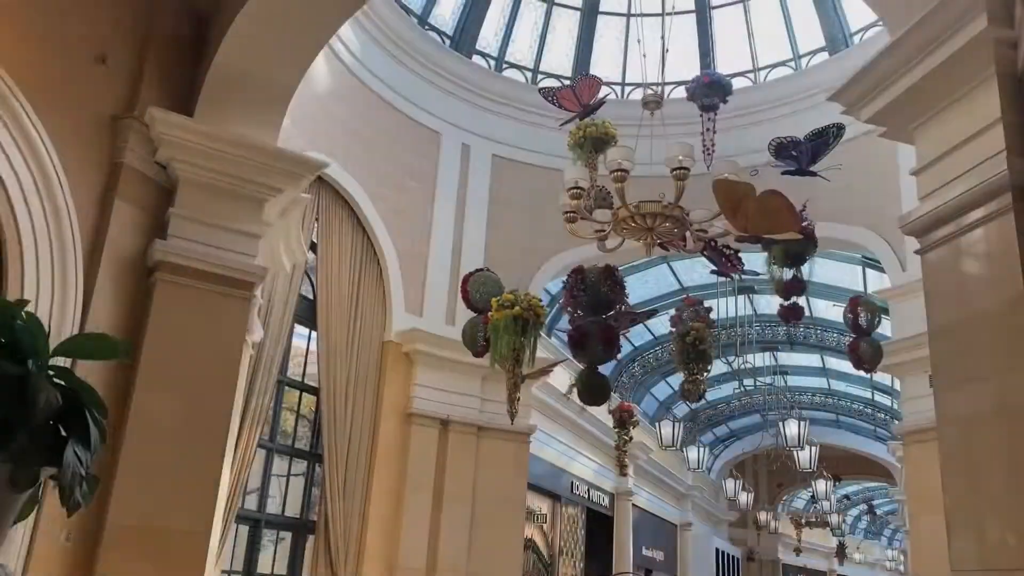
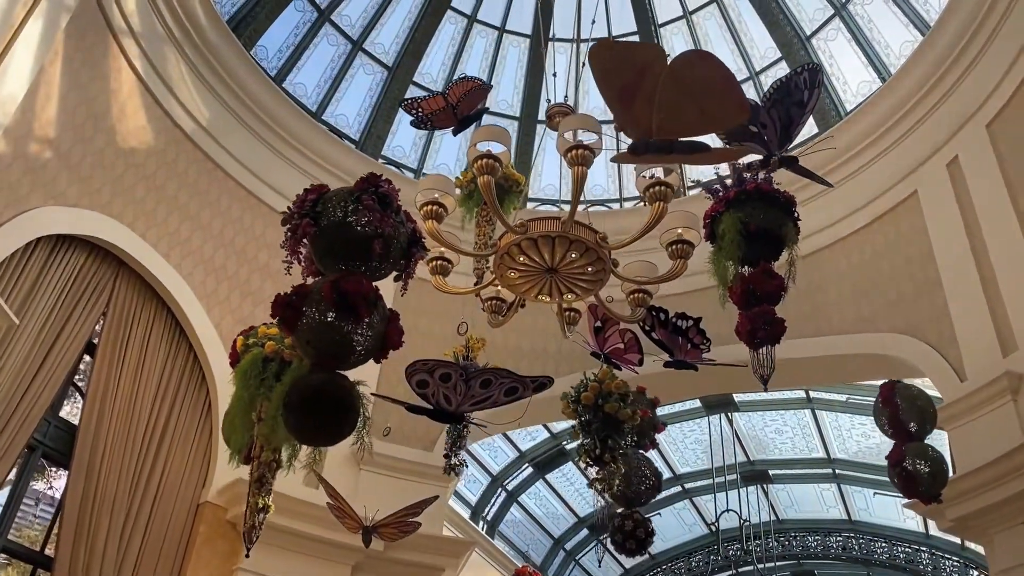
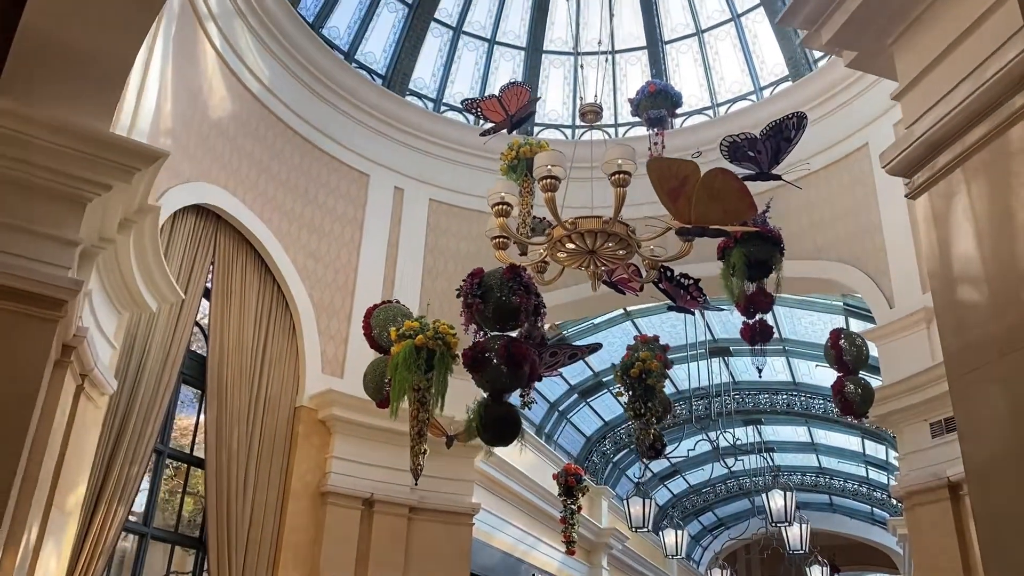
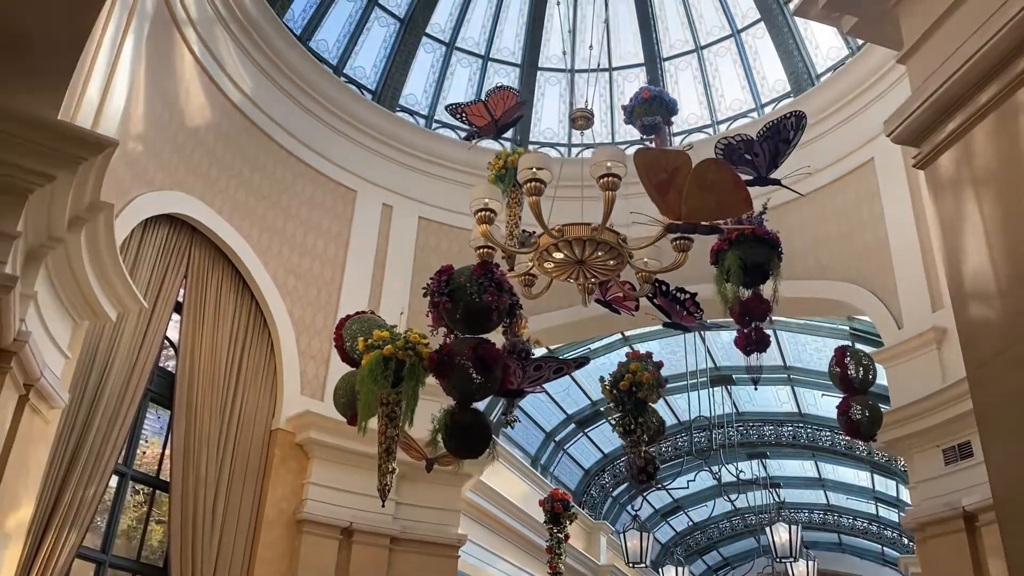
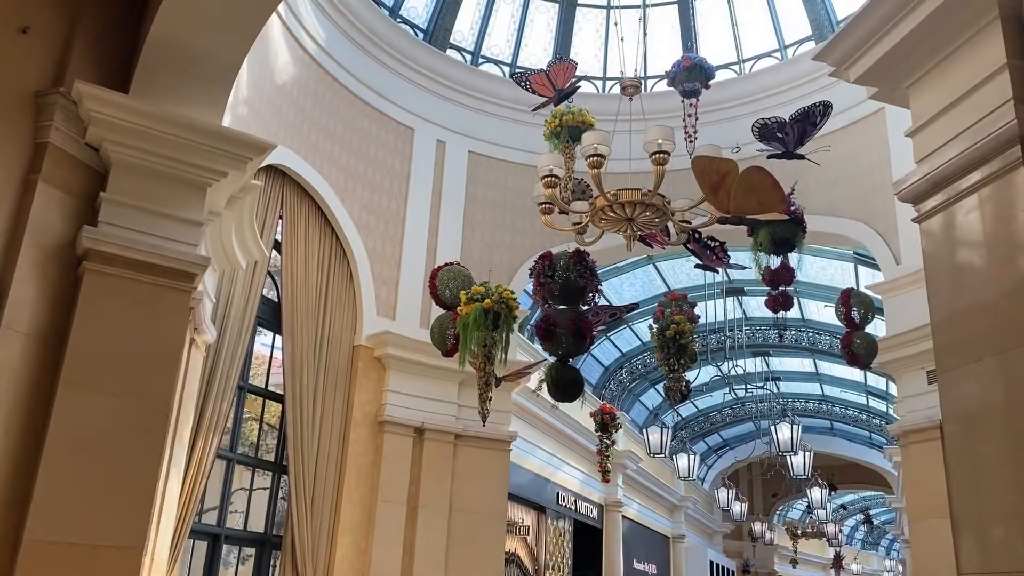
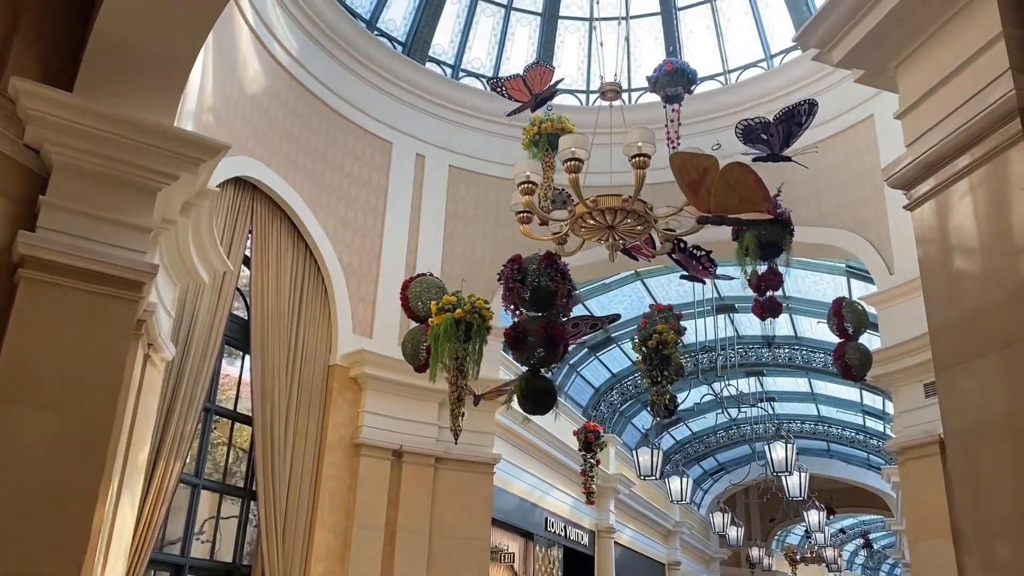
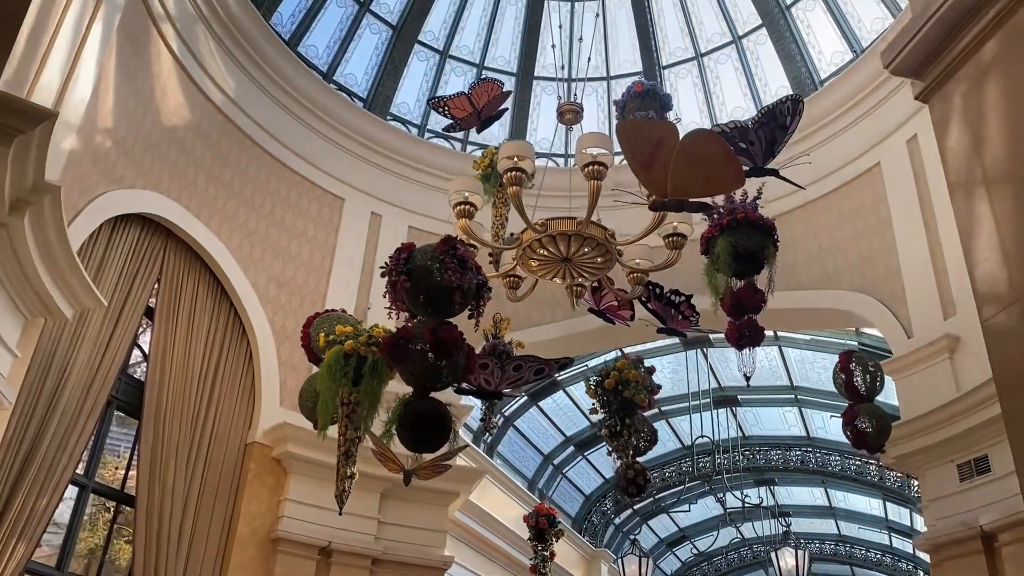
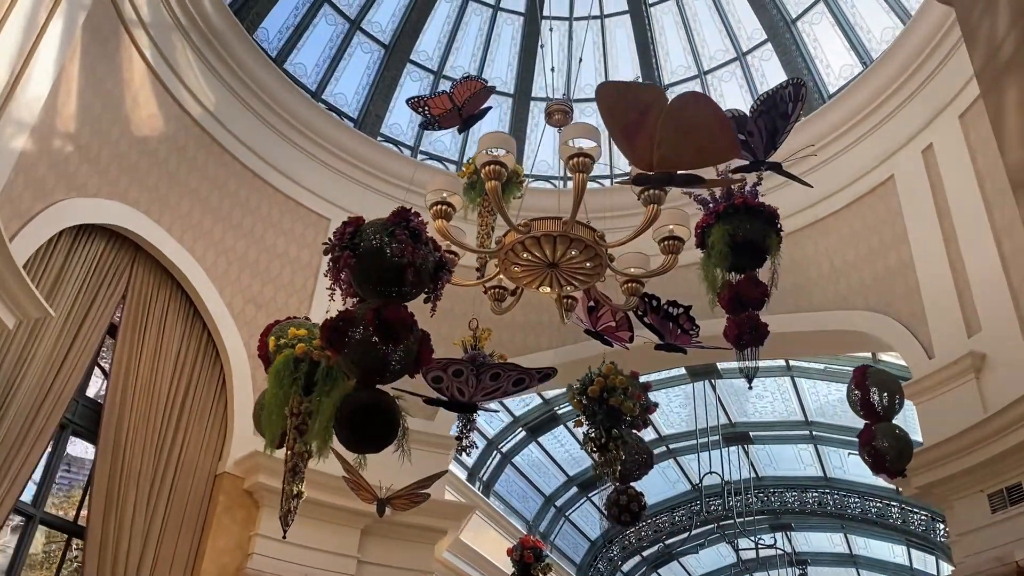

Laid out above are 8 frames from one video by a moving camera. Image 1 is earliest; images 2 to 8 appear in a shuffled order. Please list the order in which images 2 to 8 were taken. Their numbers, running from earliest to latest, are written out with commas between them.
5, 6, 3, 4, 7, 8, 2
